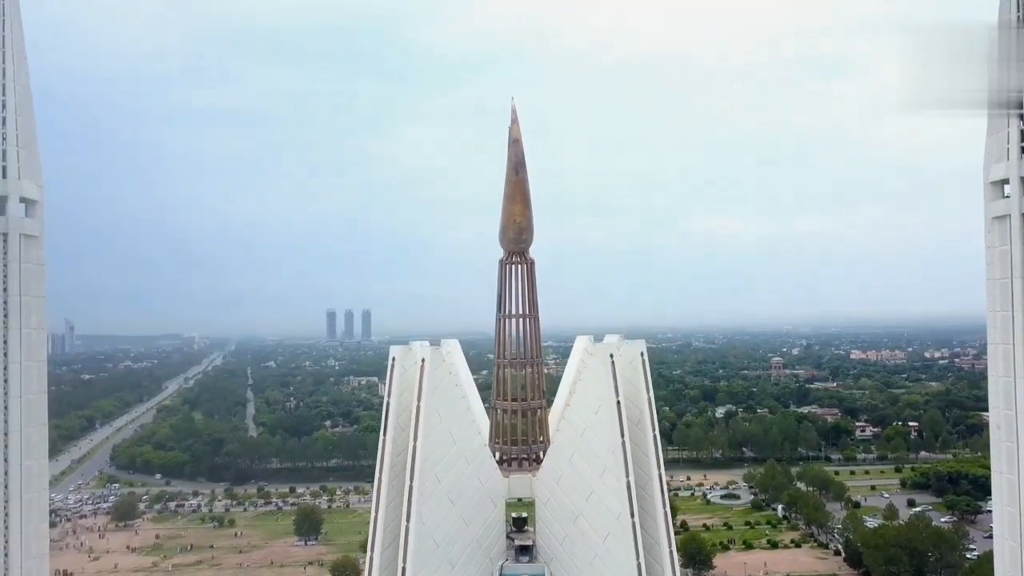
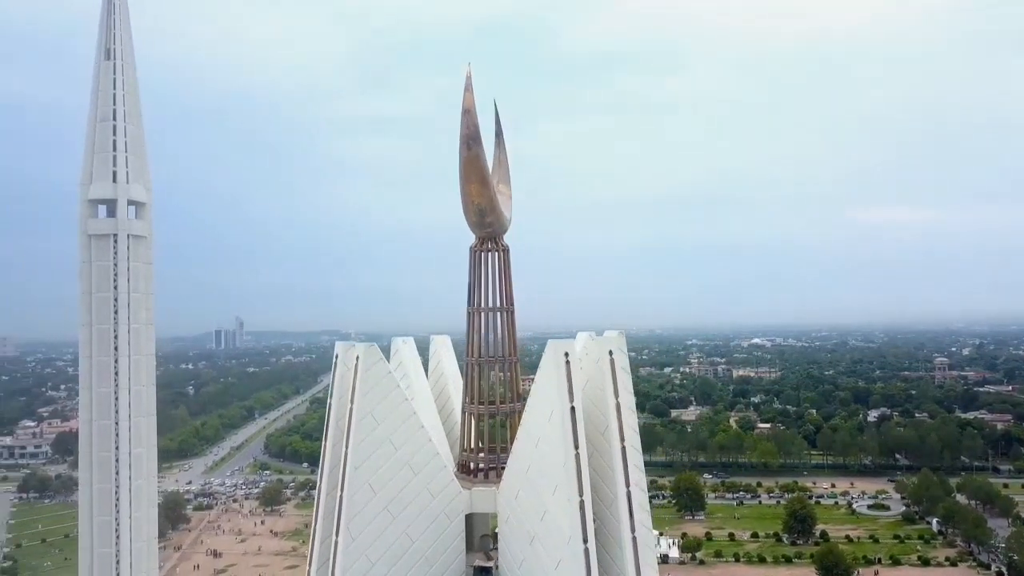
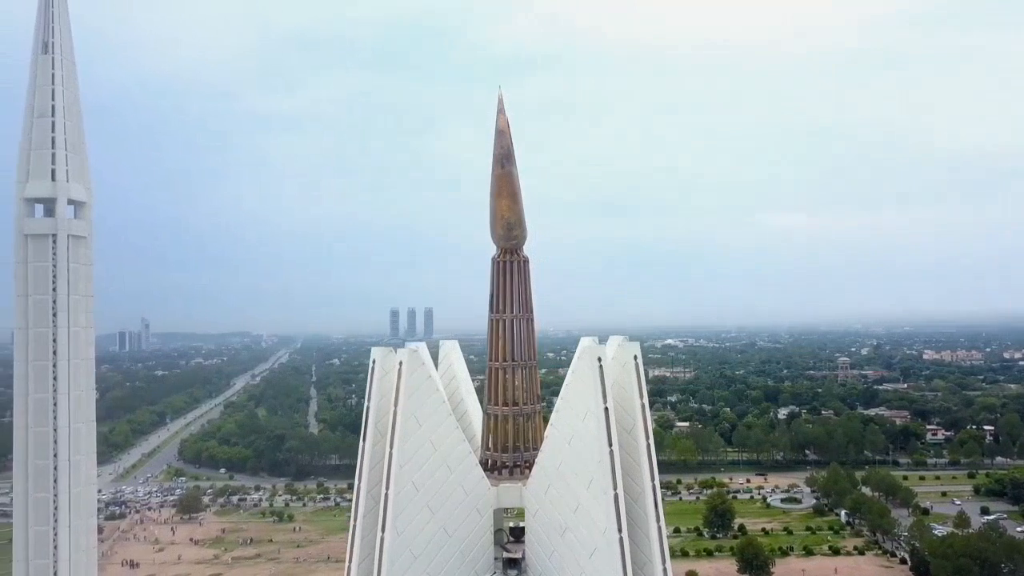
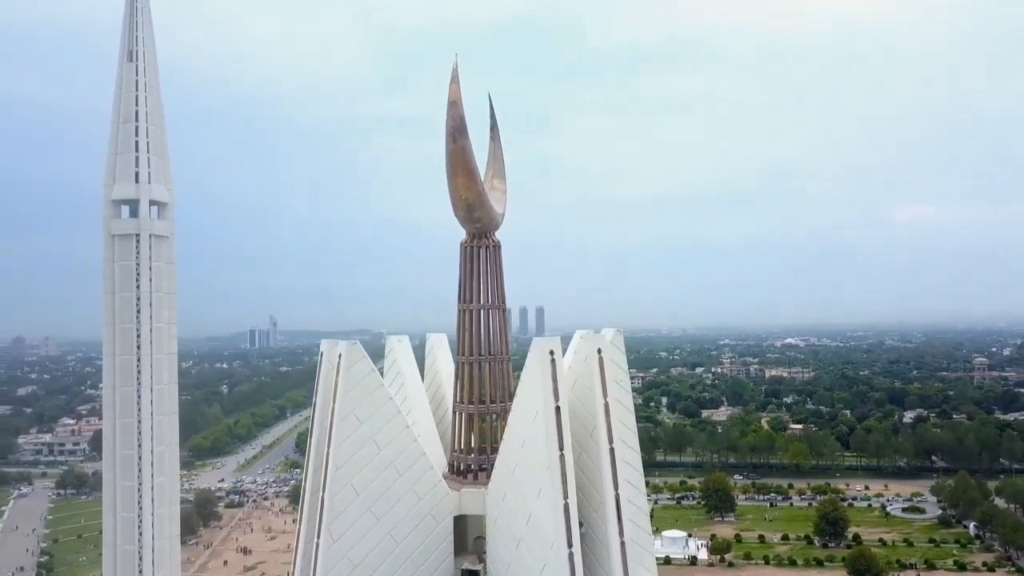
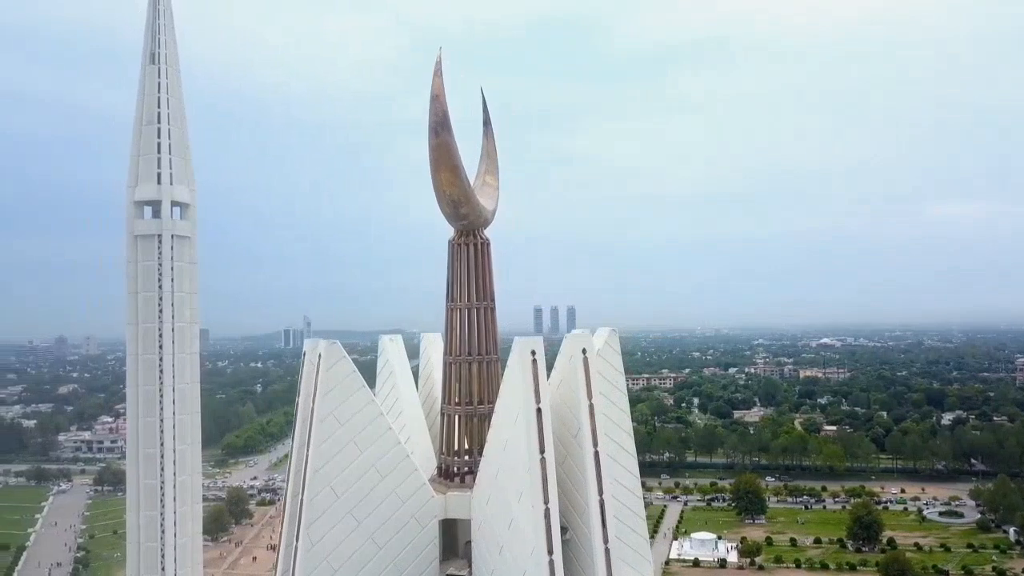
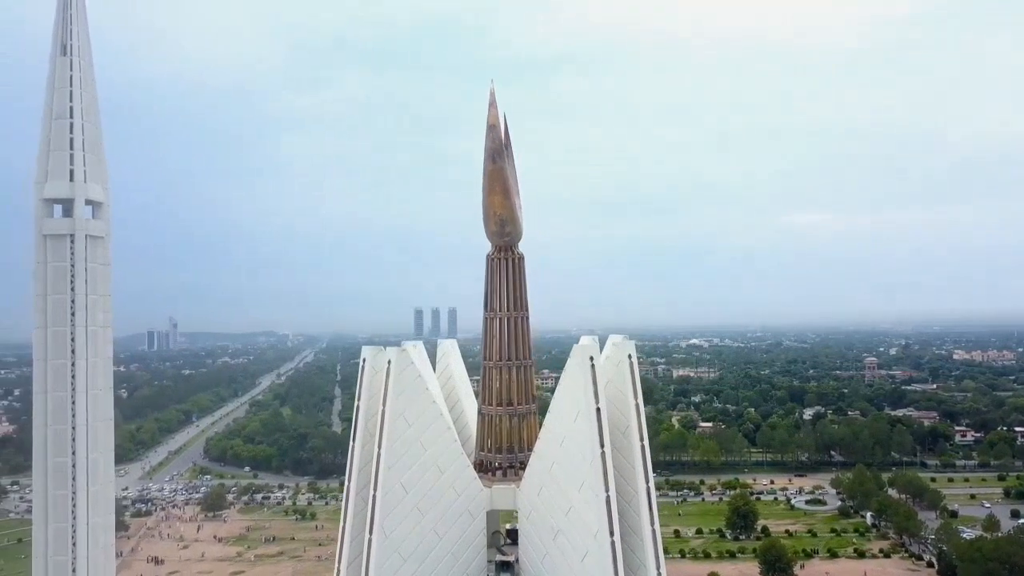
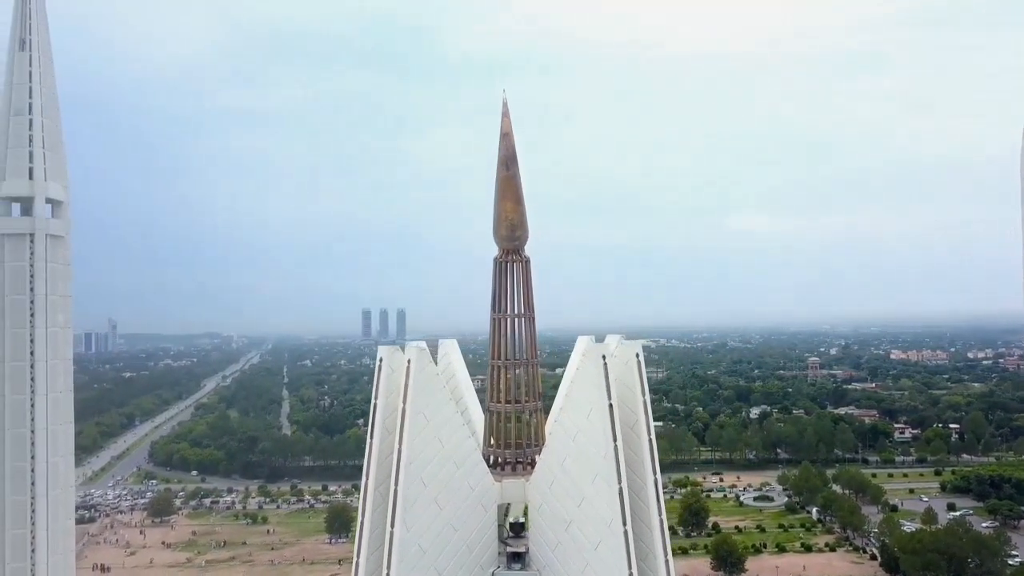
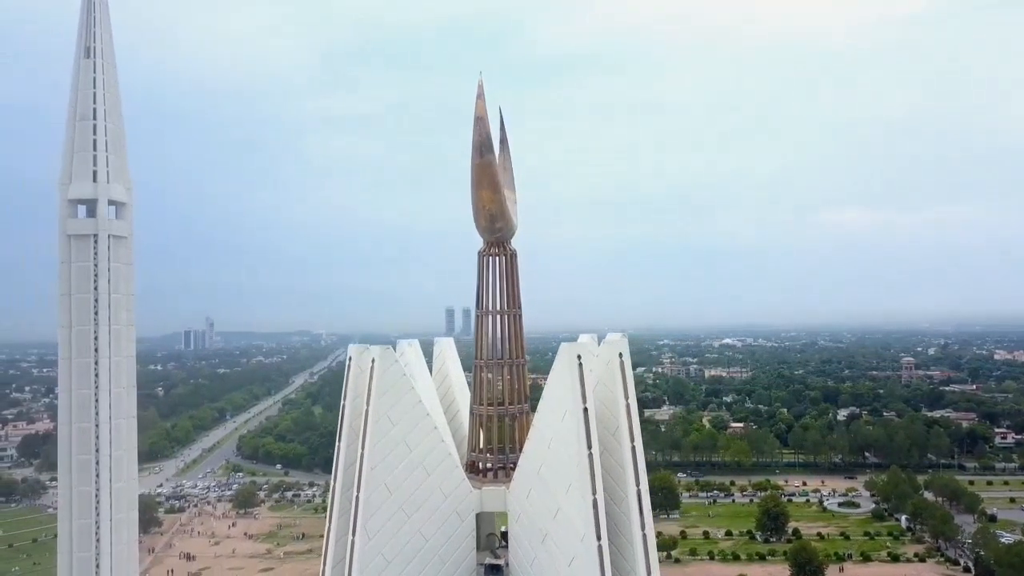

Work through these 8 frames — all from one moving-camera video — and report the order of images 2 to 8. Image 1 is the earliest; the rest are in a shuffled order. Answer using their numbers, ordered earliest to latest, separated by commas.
7, 3, 6, 8, 2, 4, 5
